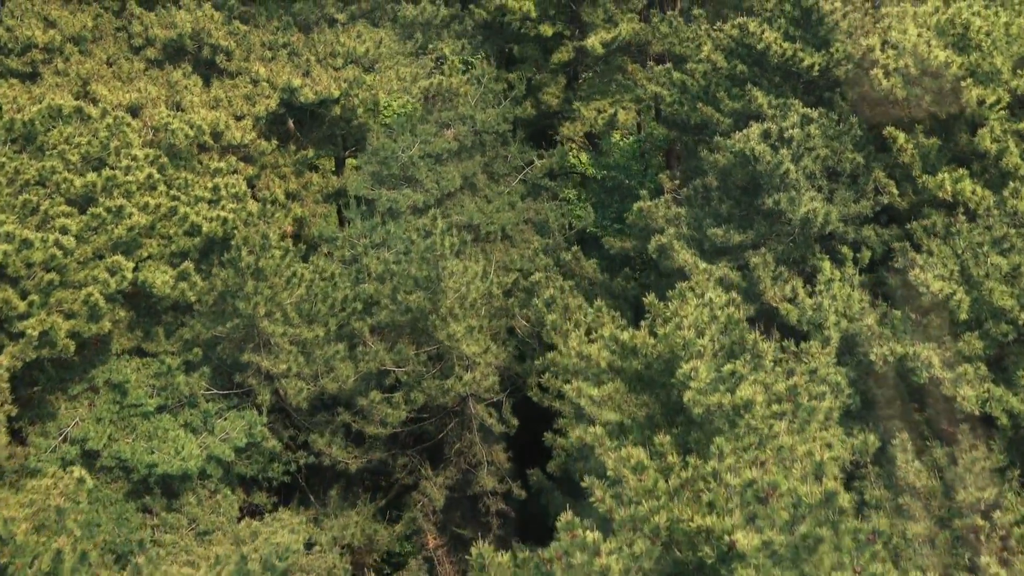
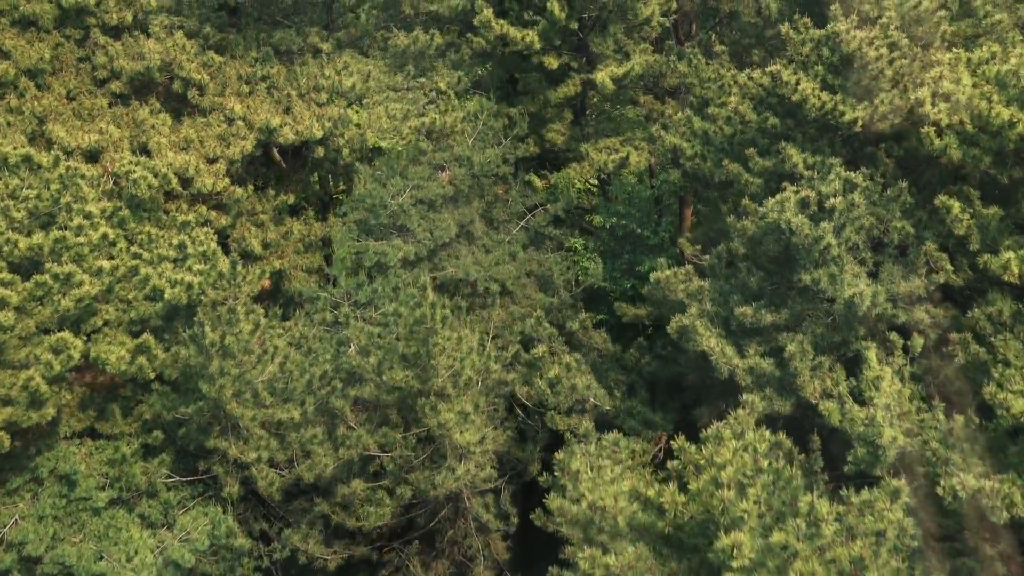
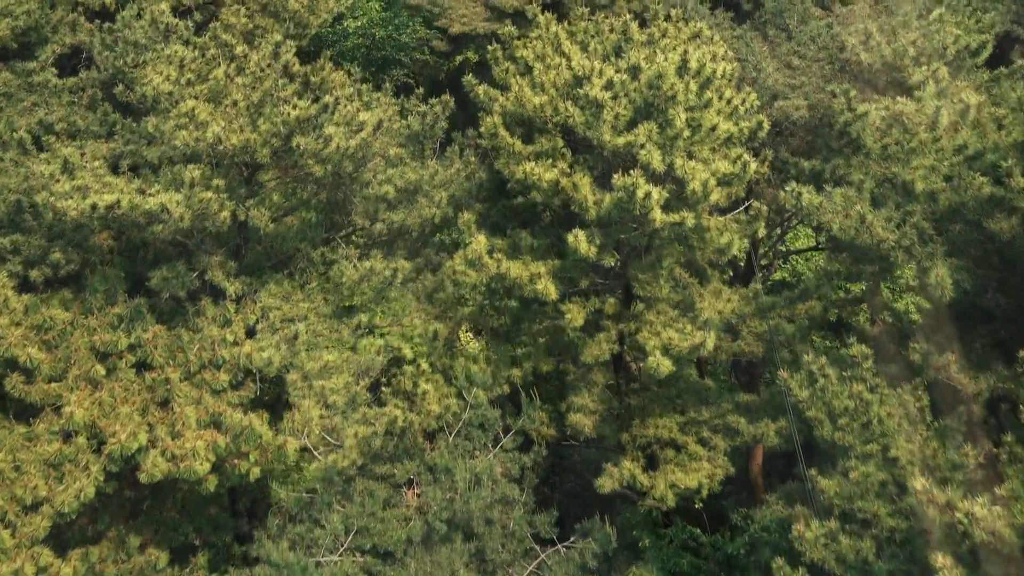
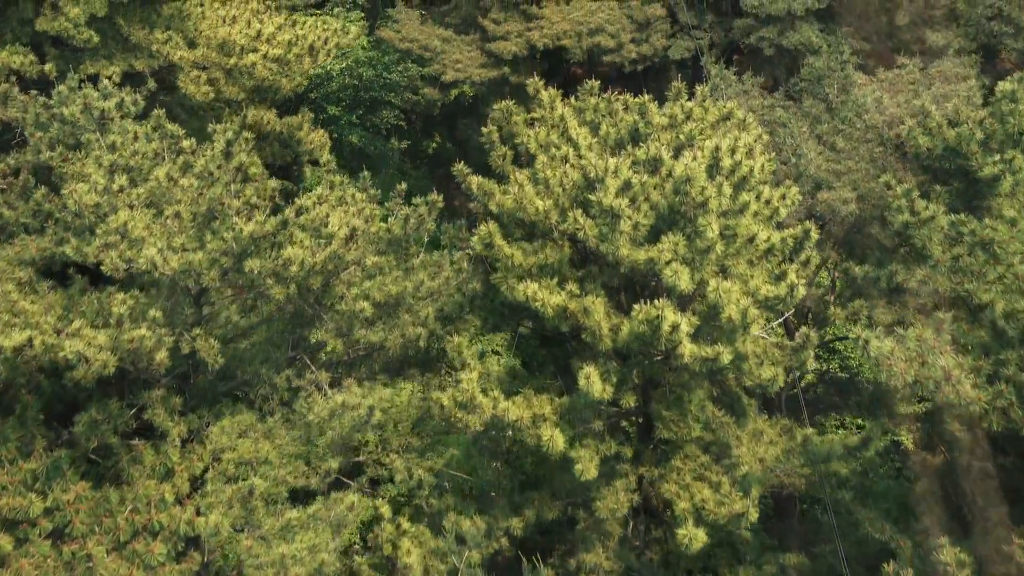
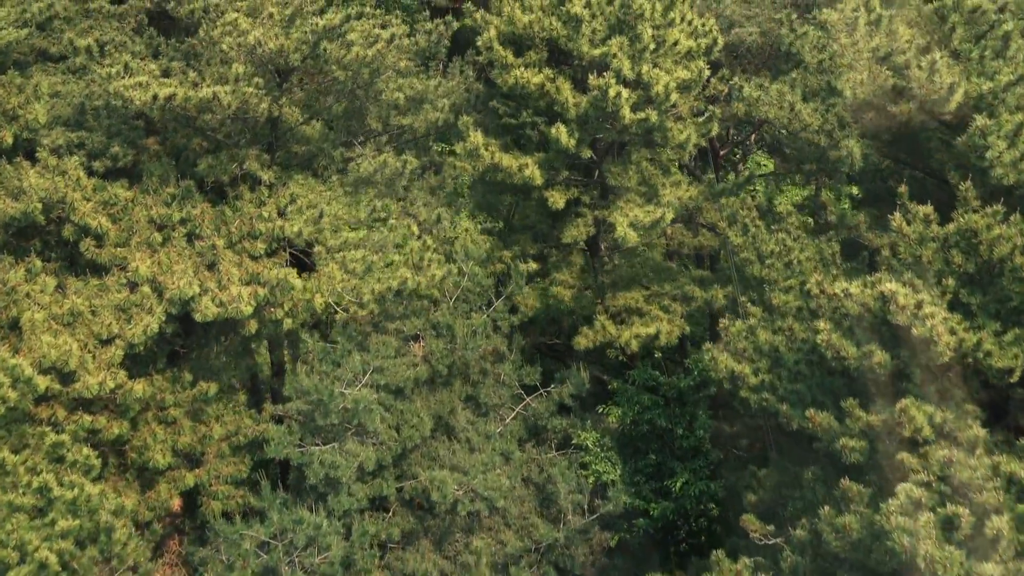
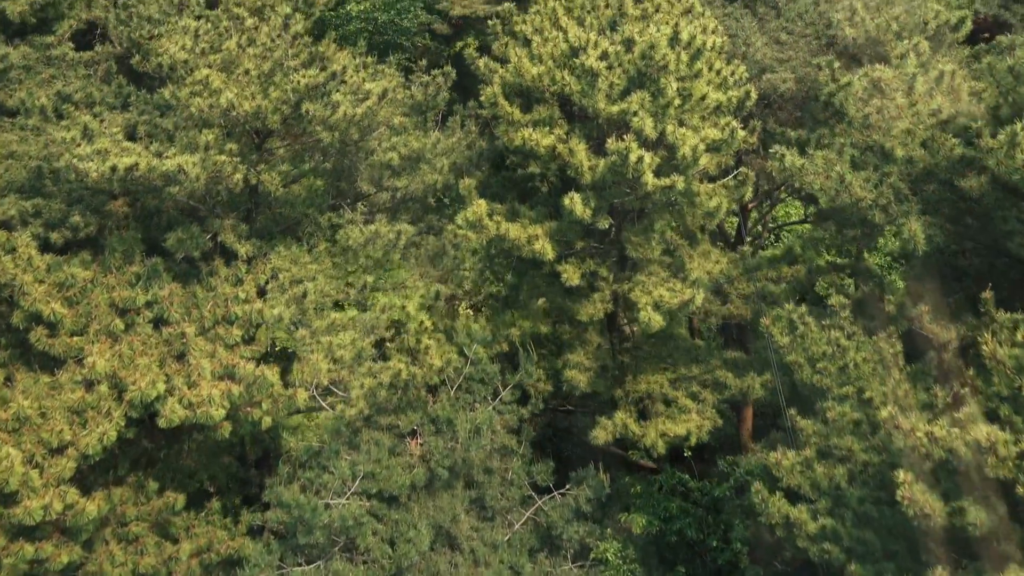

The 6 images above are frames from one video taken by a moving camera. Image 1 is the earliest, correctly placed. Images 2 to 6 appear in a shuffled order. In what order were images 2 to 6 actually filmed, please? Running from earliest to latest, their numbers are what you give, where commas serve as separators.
2, 5, 6, 3, 4
